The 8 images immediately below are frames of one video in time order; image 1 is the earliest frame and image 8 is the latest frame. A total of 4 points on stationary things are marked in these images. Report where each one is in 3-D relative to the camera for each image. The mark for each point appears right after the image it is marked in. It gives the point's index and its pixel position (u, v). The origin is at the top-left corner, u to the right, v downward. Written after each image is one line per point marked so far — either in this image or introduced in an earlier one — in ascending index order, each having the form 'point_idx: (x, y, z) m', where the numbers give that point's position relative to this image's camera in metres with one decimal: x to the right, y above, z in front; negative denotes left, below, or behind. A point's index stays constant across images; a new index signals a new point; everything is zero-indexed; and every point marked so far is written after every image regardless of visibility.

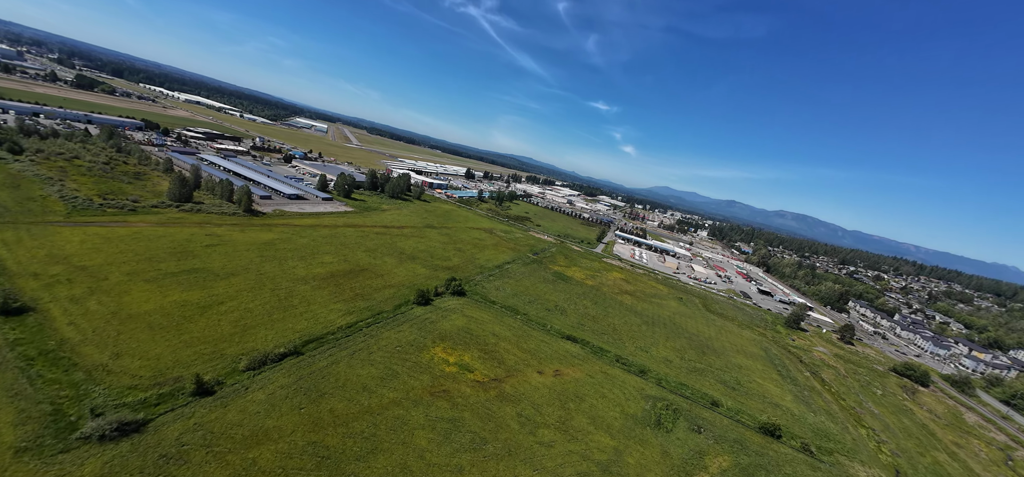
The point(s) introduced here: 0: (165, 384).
0: (-14.7, -6.2, +14.9) m
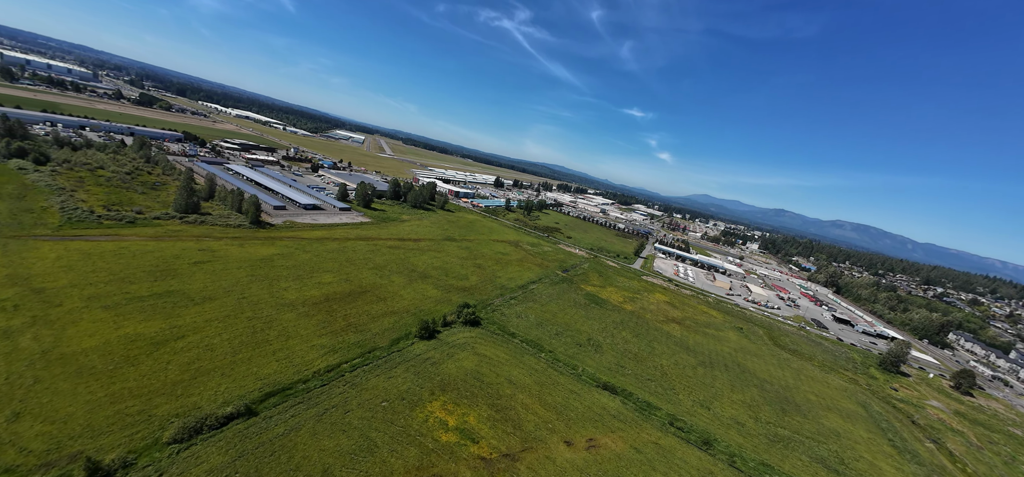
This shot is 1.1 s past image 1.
0: (-14.3, -7.1, +11.1) m
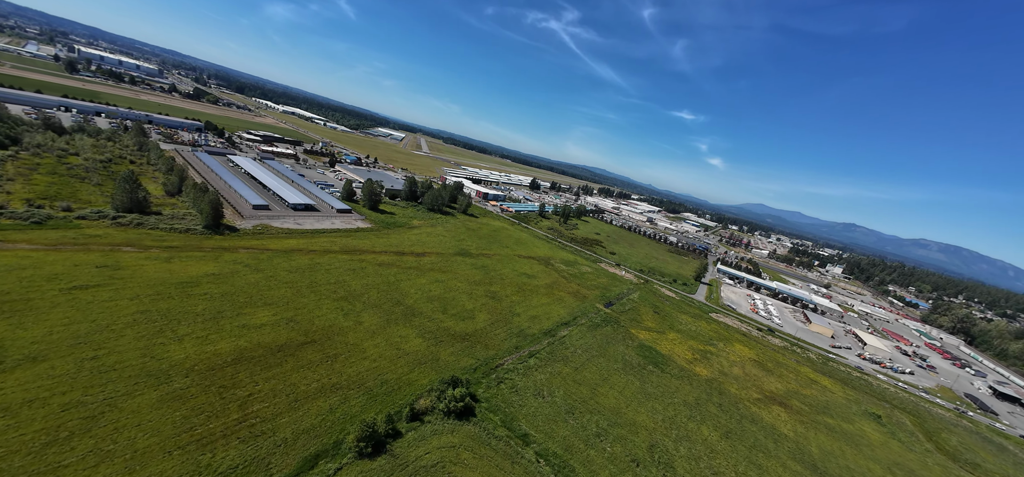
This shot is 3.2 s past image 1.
0: (-15.2, -8.1, +2.6) m
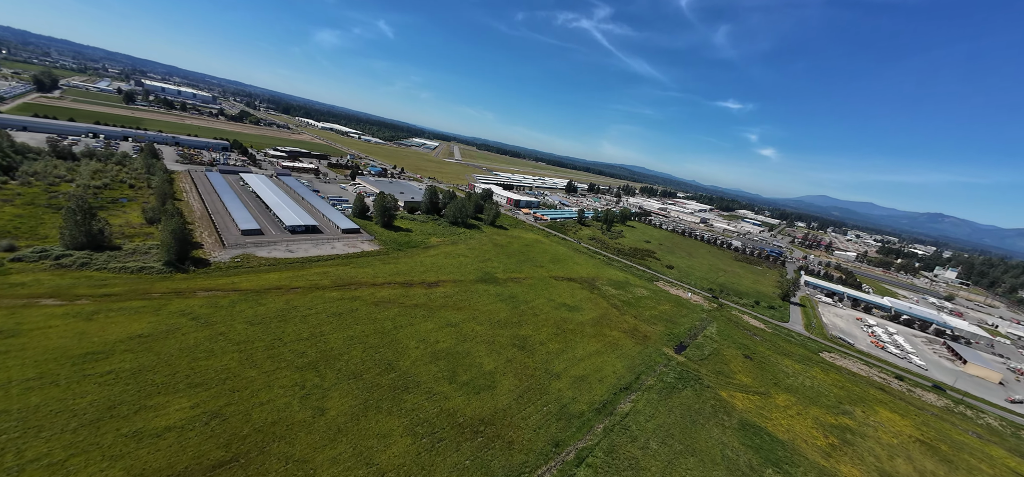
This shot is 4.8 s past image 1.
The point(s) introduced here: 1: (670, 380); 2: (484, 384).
0: (-15.6, -10.1, -3.4) m
1: (+8.9, -8.2, +20.1) m
2: (-1.4, -7.1, +17.2) m
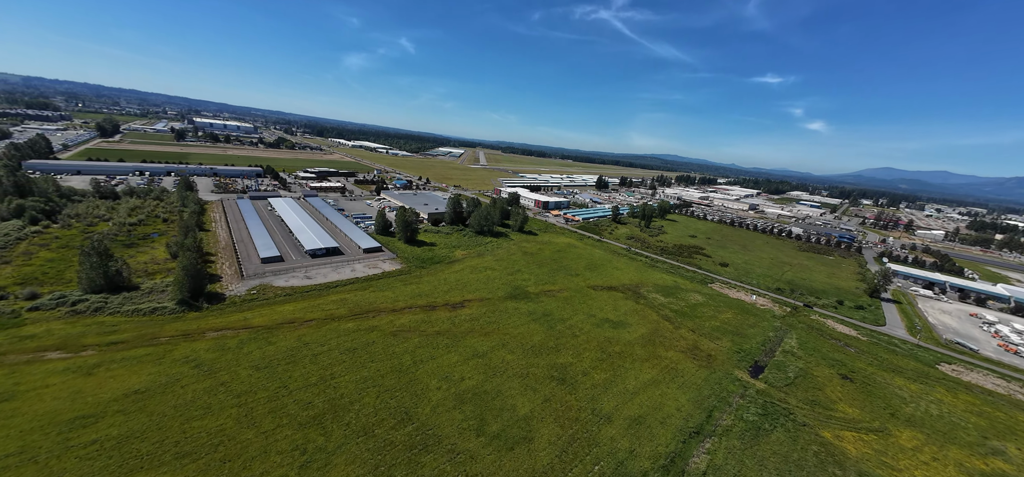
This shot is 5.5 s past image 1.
0: (-15.6, -11.9, -5.0) m
1: (+10.8, -8.2, +16.1) m
2: (+0.3, -7.8, +14.2) m
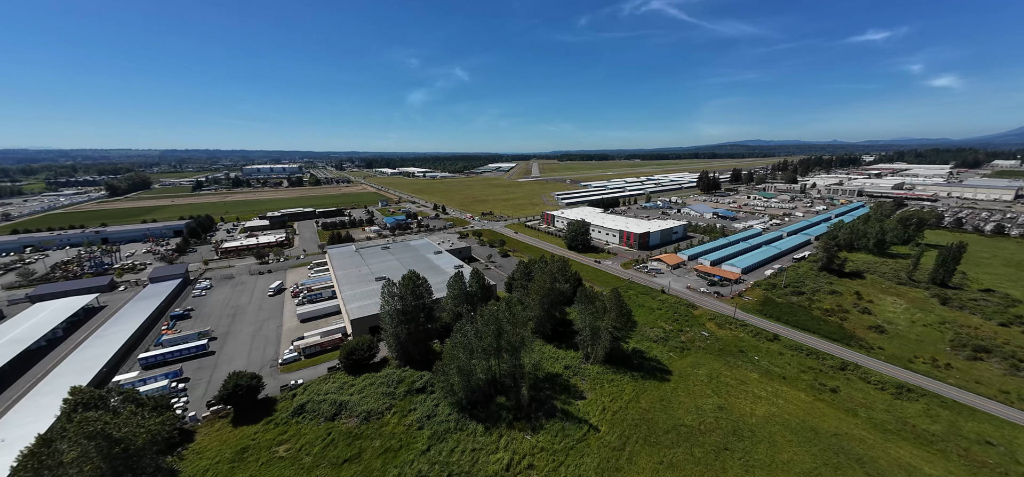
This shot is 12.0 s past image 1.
0: (-20.6, -18.3, -34.1) m
1: (+8.8, -12.9, -18.1) m
2: (-1.9, -13.4, -18.0) m
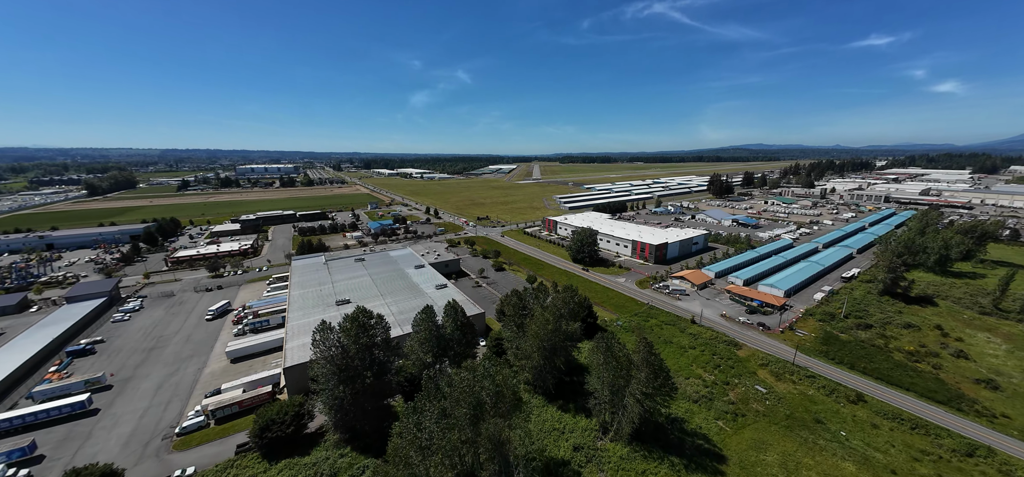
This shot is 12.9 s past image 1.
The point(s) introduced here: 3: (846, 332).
0: (-21.3, -18.6, -38.7) m
1: (+8.3, -13.6, -22.8) m
2: (-2.5, -14.0, -22.6) m
3: (+16.5, -4.2, +16.1) m
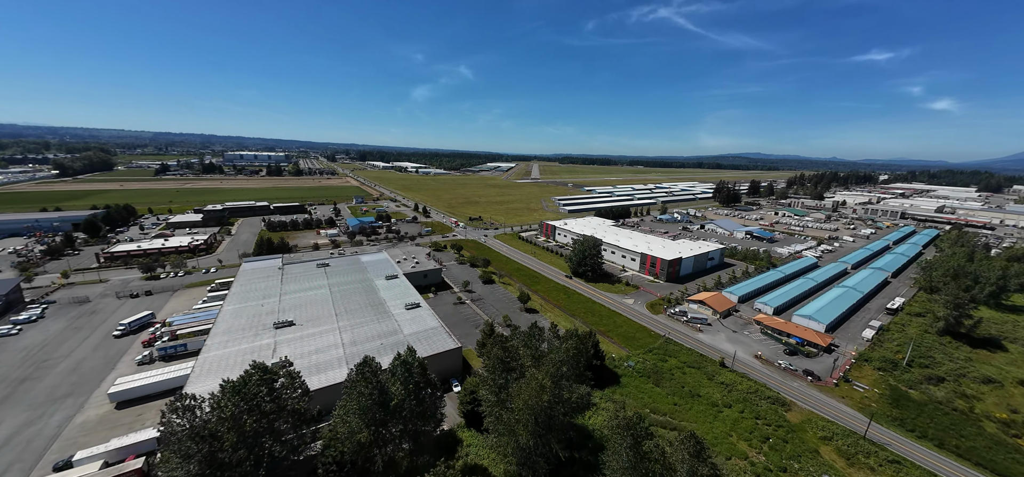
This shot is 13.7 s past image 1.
0: (-21.8, -18.6, -42.7) m
1: (+7.7, -14.6, -26.5) m
2: (-3.0, -14.6, -26.5) m
3: (+15.9, -5.4, +12.5) m
